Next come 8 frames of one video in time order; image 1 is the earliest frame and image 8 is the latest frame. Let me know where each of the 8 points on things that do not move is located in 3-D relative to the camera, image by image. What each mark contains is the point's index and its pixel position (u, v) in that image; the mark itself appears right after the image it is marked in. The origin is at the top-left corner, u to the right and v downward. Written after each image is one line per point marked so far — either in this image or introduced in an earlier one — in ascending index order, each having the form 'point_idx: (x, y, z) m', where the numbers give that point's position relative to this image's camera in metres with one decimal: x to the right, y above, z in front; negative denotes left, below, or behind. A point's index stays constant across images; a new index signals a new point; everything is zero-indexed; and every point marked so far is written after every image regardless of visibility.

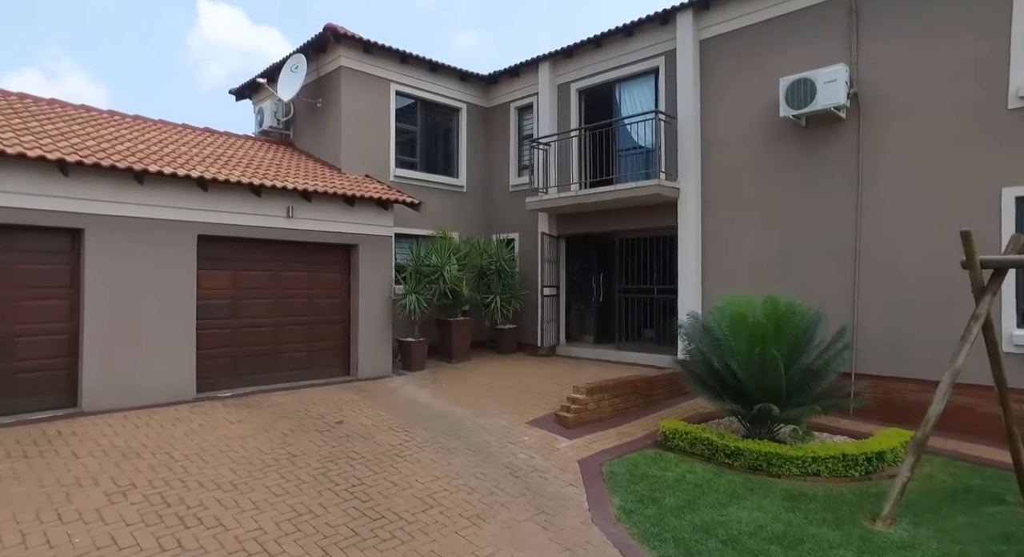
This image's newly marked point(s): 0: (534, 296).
0: (+0.5, -0.4, +12.8) m
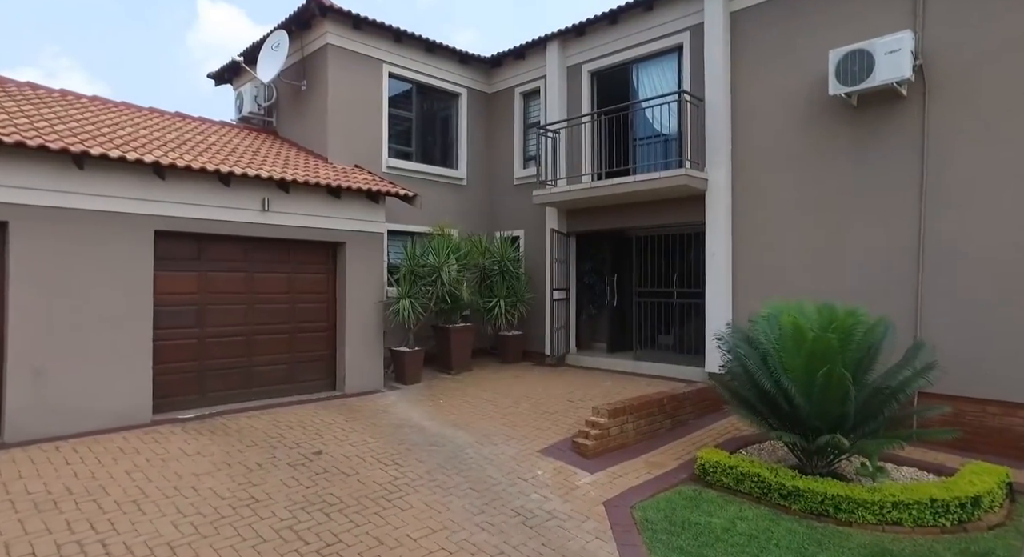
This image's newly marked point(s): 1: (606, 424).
0: (+0.6, -0.4, +11.7) m
1: (+1.0, -1.6, +6.8) m
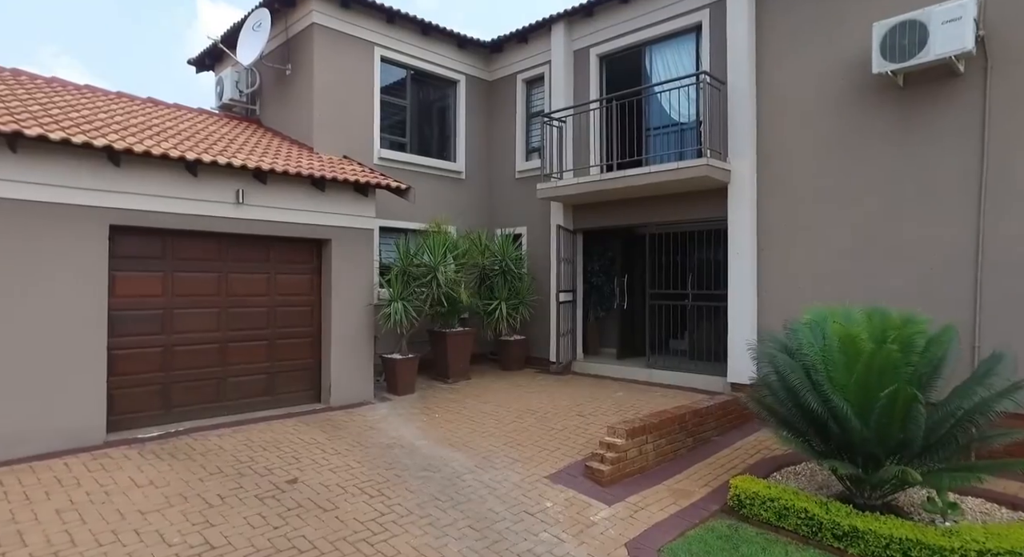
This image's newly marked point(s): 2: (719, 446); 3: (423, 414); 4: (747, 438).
0: (+0.6, -0.4, +10.9) m
1: (+1.1, -1.6, +5.9) m
2: (+2.4, -1.9, +7.0) m
3: (-1.2, -1.7, +7.9) m
4: (+2.8, -1.9, +7.3) m
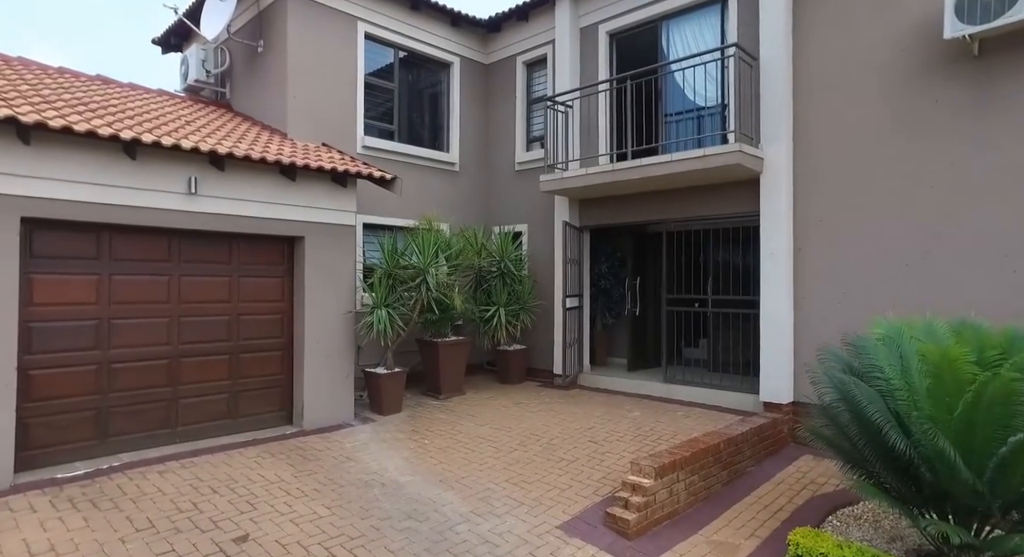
0: (+0.6, -0.5, +9.8) m
1: (+1.1, -1.7, +4.9) m
2: (+2.4, -2.0, +5.9) m
3: (-1.1, -1.8, +6.8) m
4: (+2.8, -2.0, +6.3) m
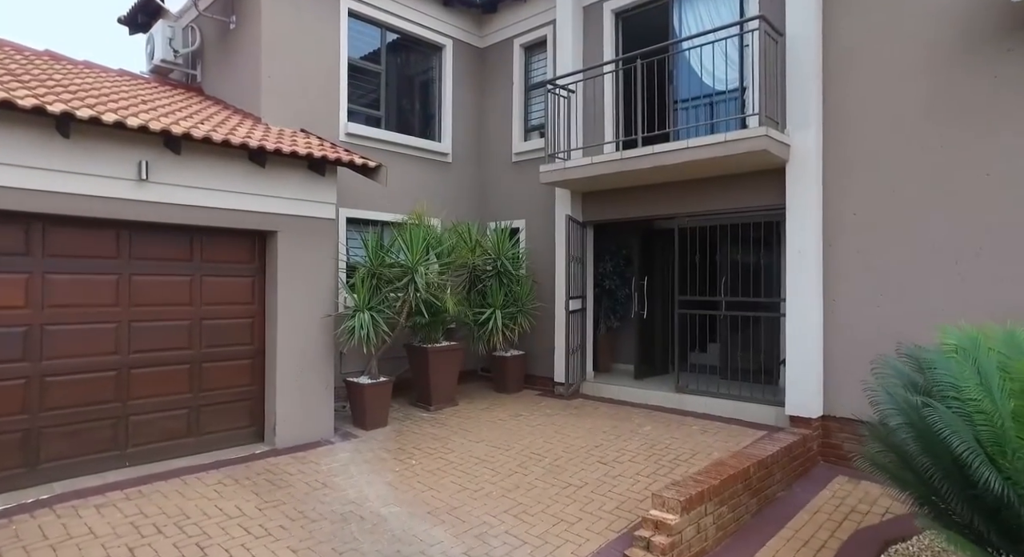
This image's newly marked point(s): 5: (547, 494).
0: (+0.6, -0.5, +9.0) m
1: (+1.1, -1.7, +4.1) m
2: (+2.4, -2.0, +5.2) m
3: (-1.2, -1.8, +6.0) m
4: (+2.8, -2.0, +5.6) m
5: (+0.3, -1.8, +5.1) m
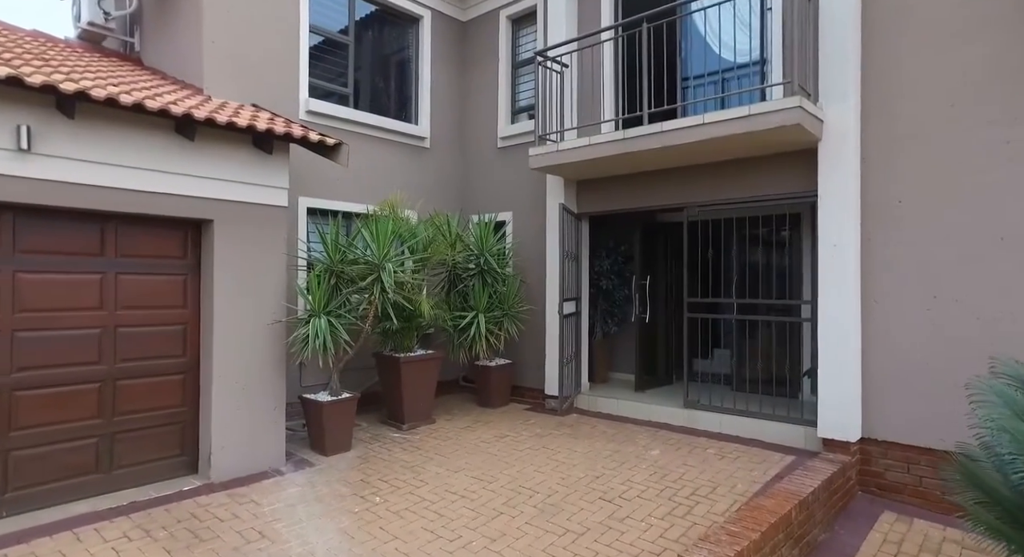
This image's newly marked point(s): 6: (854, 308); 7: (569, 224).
0: (+0.4, -0.5, +8.0) m
1: (+1.0, -1.7, +3.1) m
2: (+2.3, -2.0, +4.2) m
3: (-1.3, -1.8, +5.0) m
4: (+2.7, -2.0, +4.6) m
5: (+0.2, -1.8, +4.1) m
6: (+3.0, -0.3, +5.4) m
7: (+0.7, +0.7, +7.4) m
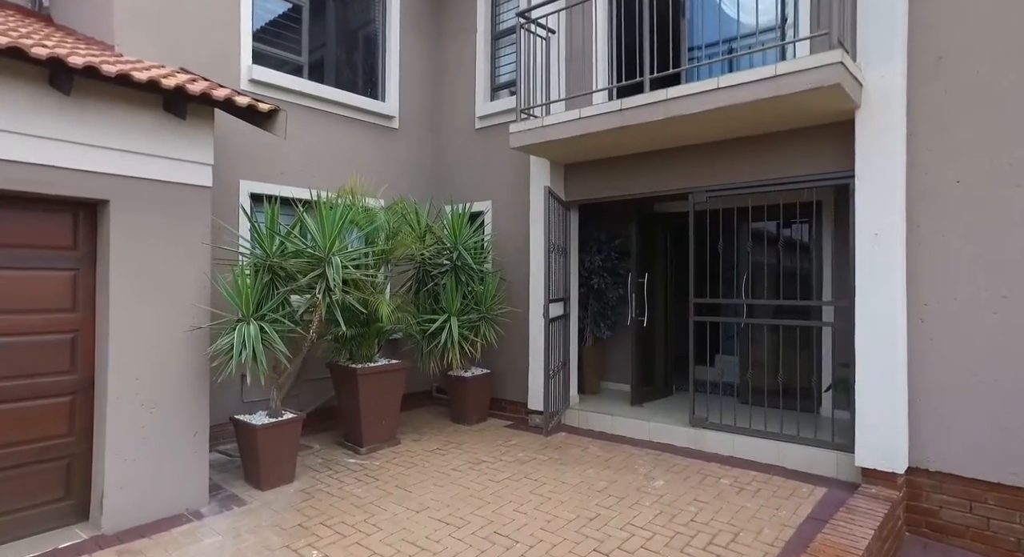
0: (+0.1, -0.4, +7.0) m
1: (+0.9, -1.6, +2.2) m
2: (+2.1, -1.9, +3.3) m
3: (-1.5, -1.7, +3.9) m
4: (+2.5, -1.9, +3.7) m
5: (0.0, -1.8, +3.1) m
6: (+2.8, -0.2, +4.4) m
7: (+0.4, +0.7, +6.4) m
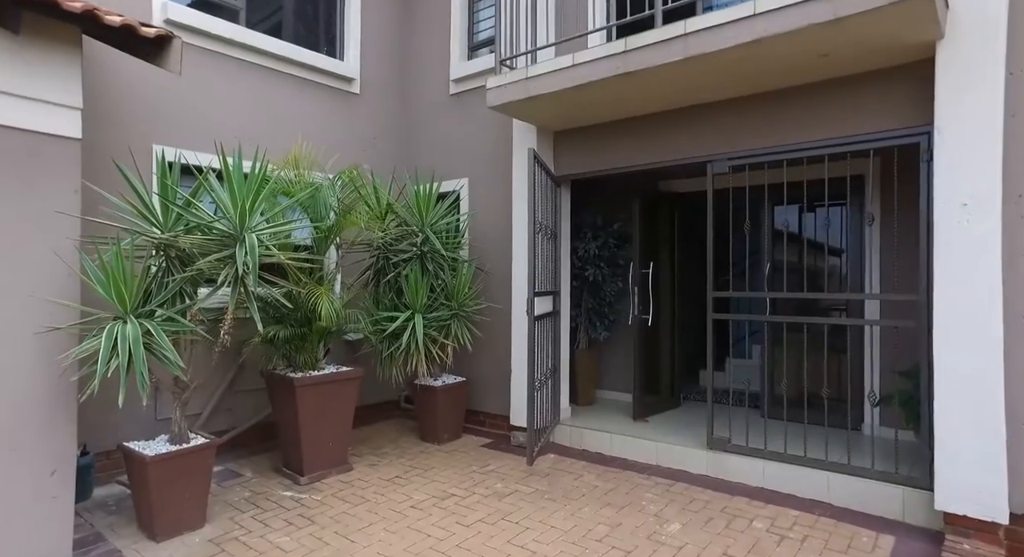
0: (-0.1, -0.3, +5.9) m
1: (+0.8, -1.5, +1.0) m
2: (+2.0, -1.8, +2.2) m
3: (-1.6, -1.6, +2.8) m
4: (+2.4, -1.8, +2.6) m
5: (-0.1, -1.7, +1.9) m
6: (+2.7, -0.1, +3.3) m
7: (+0.3, +0.8, +5.2) m
